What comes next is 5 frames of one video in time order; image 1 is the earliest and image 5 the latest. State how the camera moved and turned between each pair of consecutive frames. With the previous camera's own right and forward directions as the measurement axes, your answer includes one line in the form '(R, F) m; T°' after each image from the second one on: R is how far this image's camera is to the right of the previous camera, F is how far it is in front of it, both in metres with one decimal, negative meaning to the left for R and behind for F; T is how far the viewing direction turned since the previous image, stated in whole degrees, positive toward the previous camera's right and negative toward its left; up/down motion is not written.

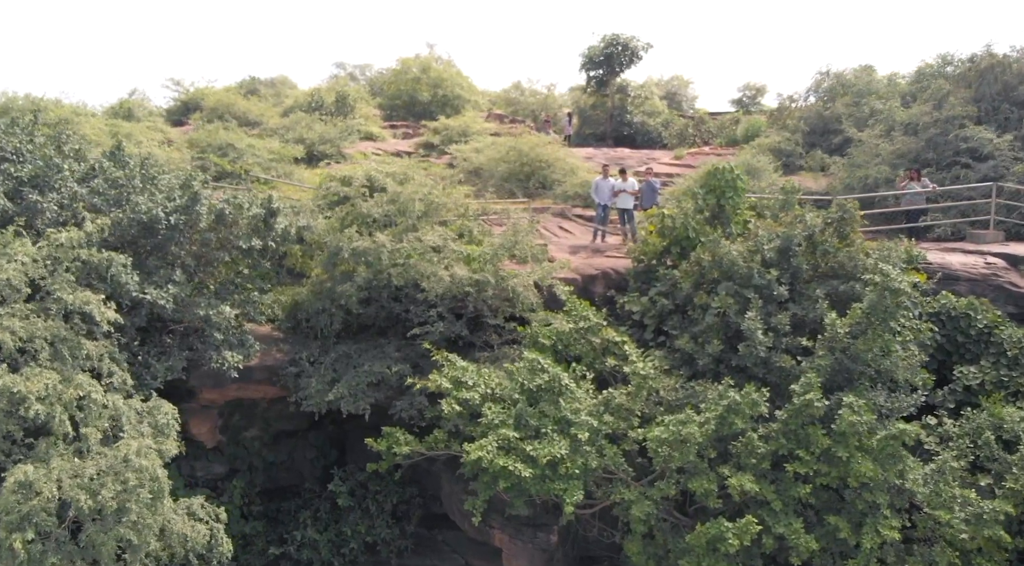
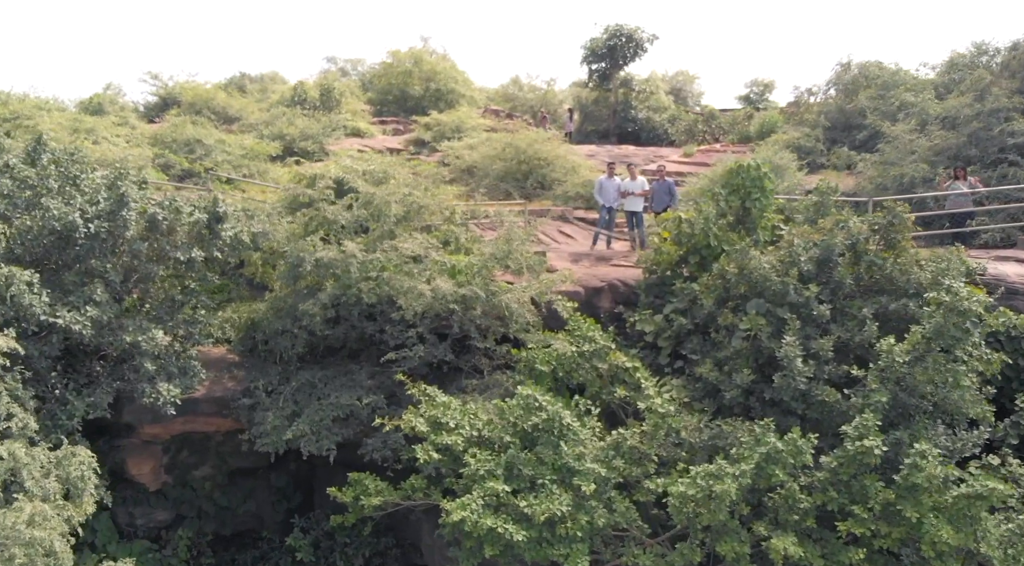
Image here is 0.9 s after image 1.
(+0.1, +1.8) m; 0°
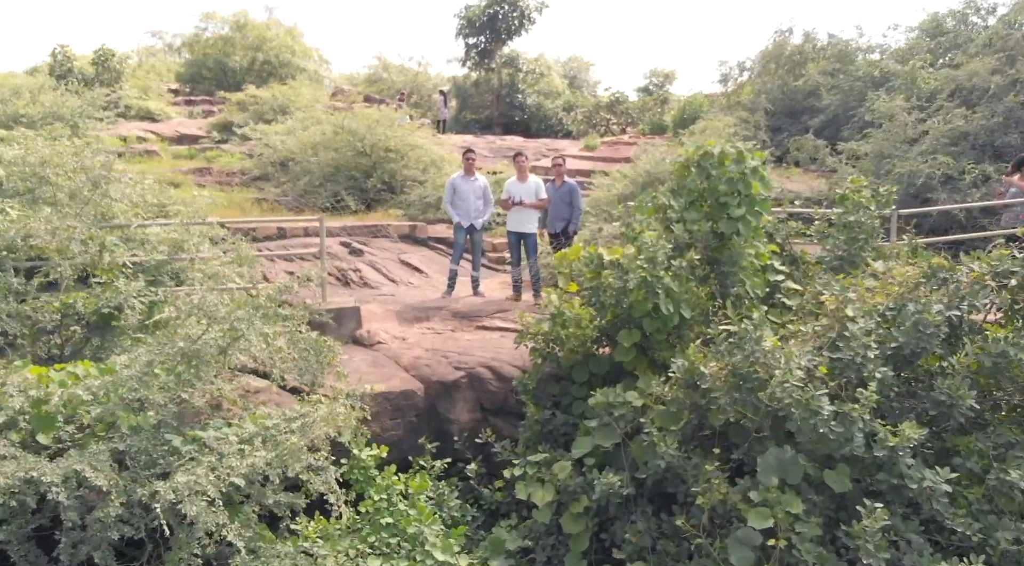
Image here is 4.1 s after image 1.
(+0.9, +5.7) m; +7°
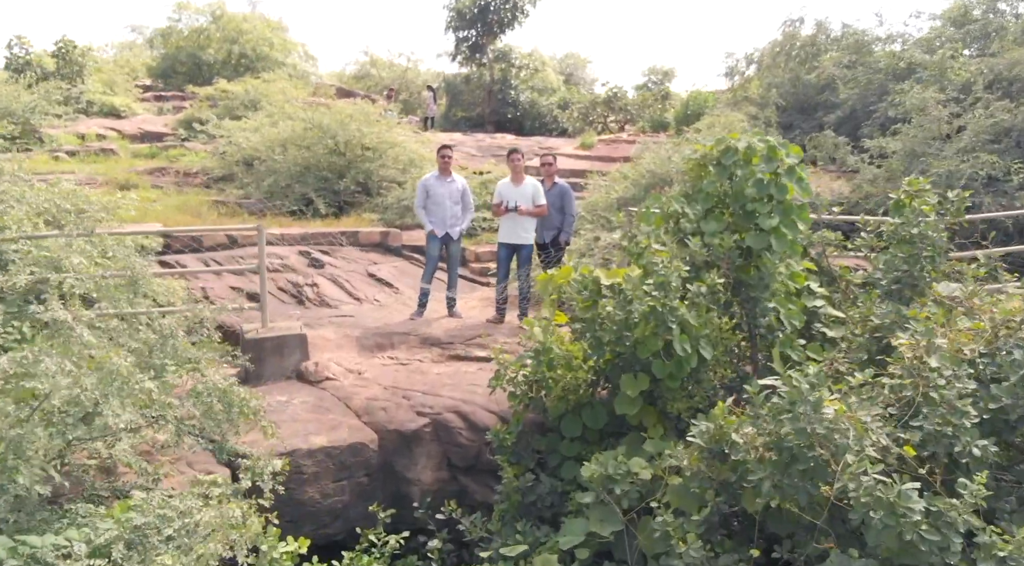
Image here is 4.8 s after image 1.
(+0.1, +1.3) m; 0°
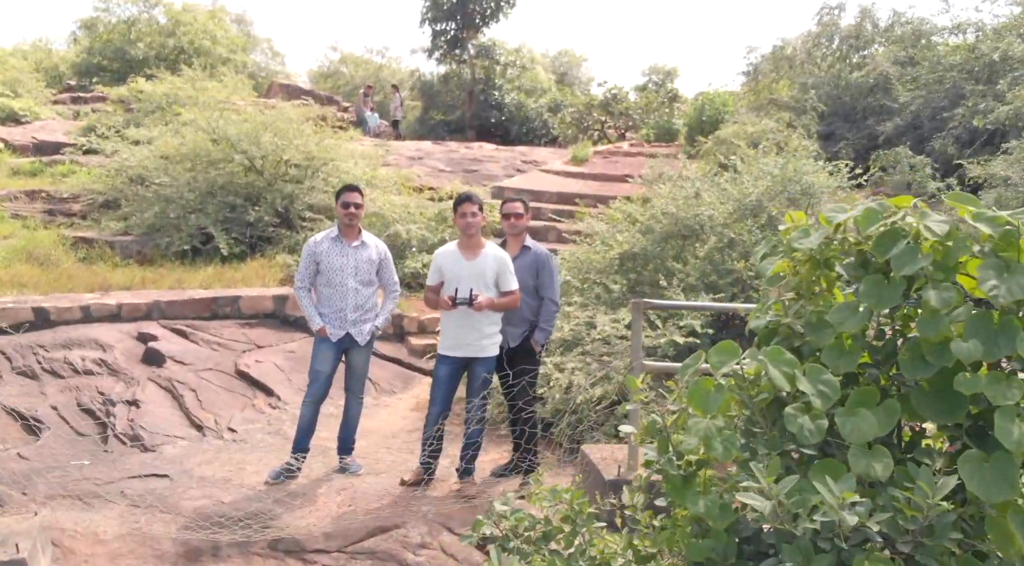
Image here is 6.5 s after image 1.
(+0.3, +2.9) m; 0°
